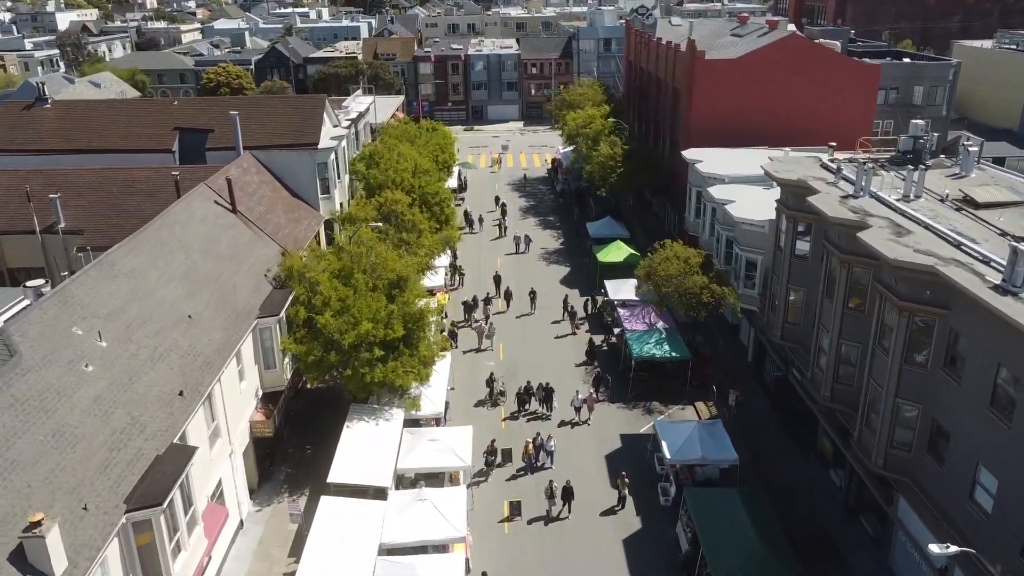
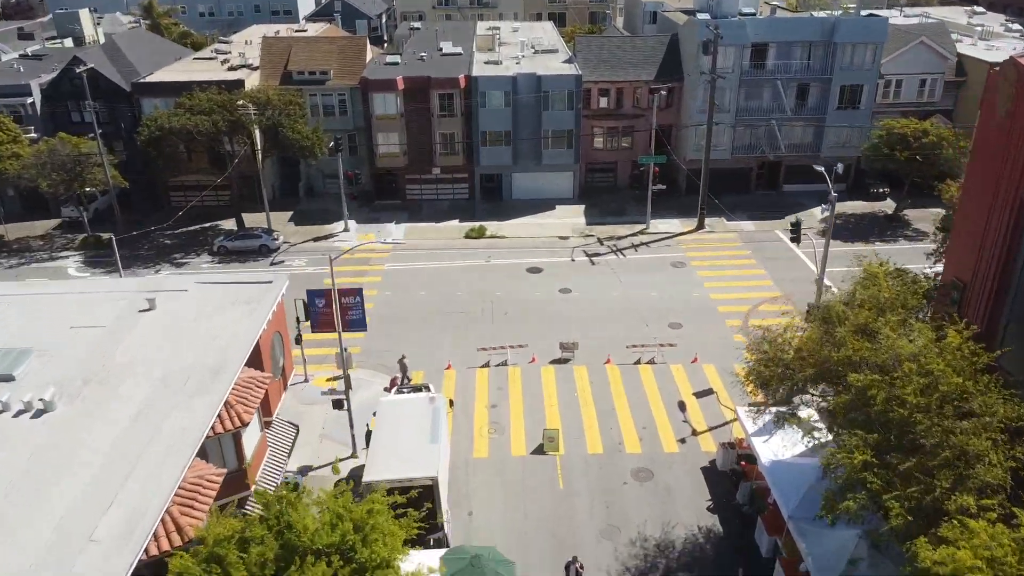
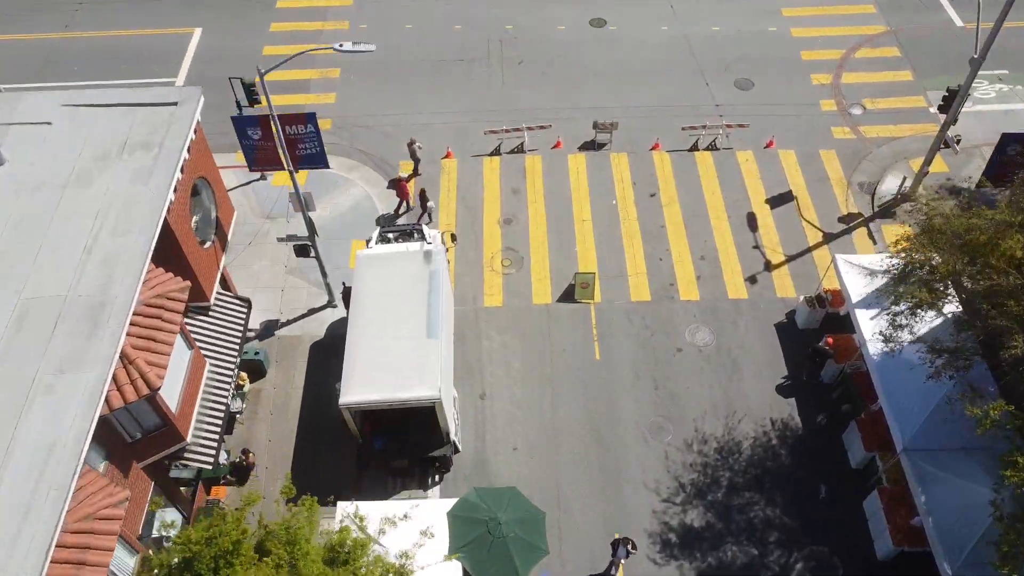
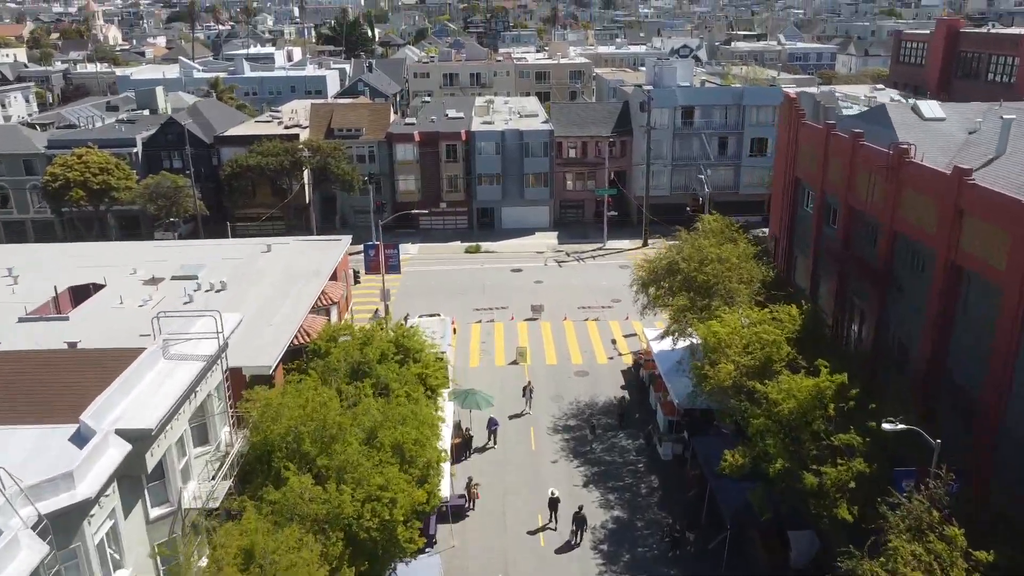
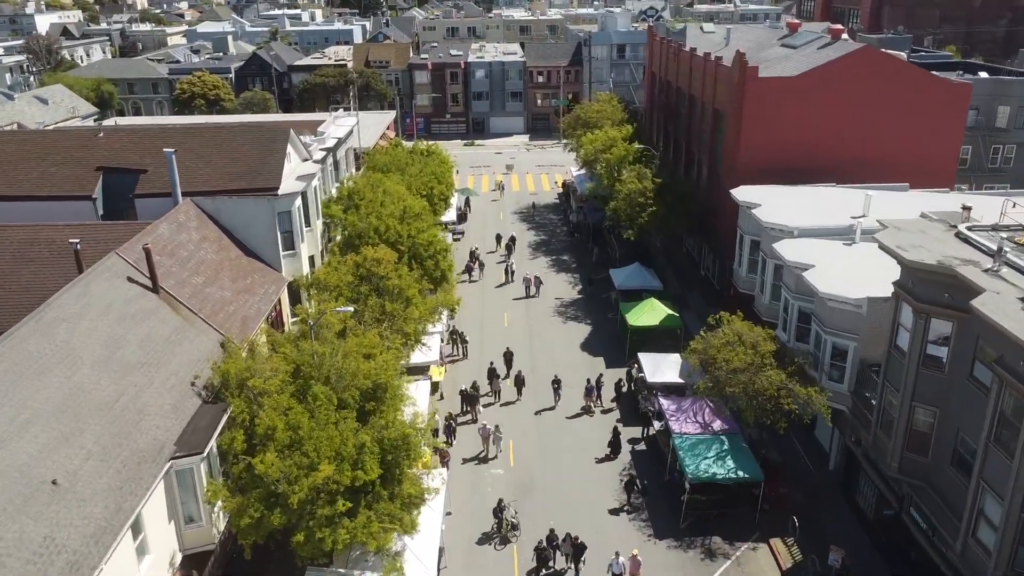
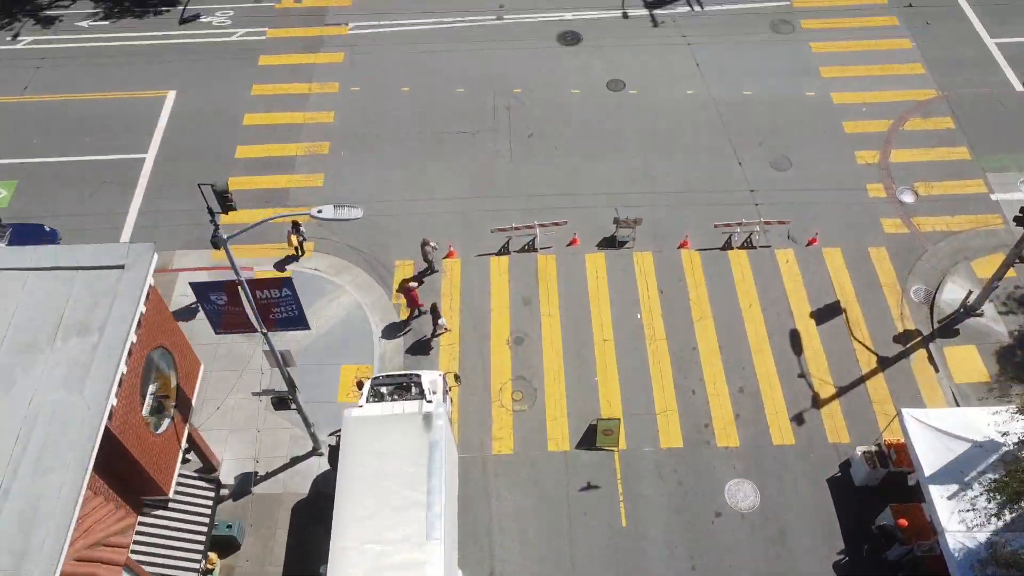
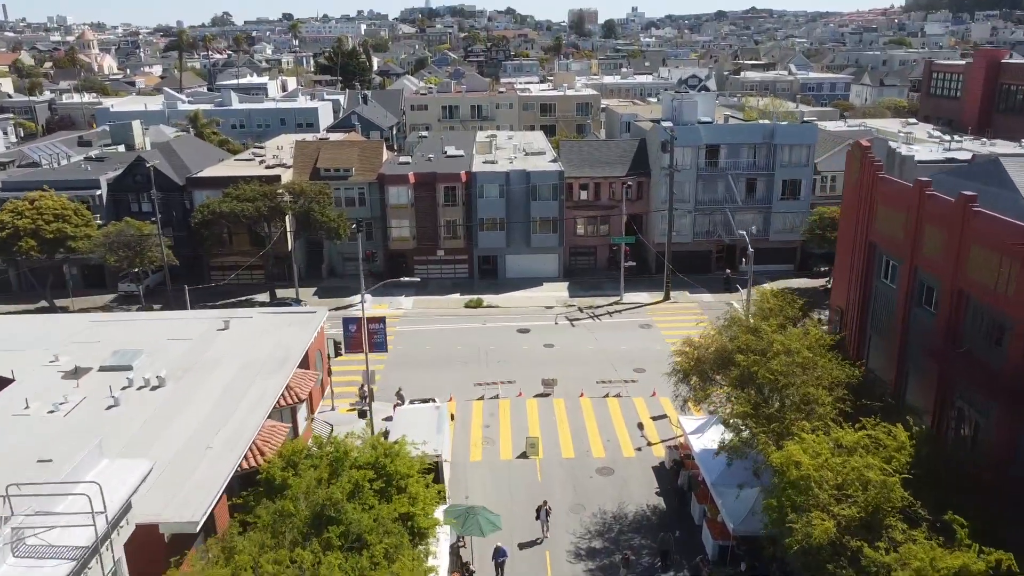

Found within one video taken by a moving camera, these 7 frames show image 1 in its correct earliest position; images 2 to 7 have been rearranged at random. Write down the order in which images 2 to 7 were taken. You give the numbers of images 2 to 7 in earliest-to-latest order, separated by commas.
5, 4, 7, 2, 3, 6
